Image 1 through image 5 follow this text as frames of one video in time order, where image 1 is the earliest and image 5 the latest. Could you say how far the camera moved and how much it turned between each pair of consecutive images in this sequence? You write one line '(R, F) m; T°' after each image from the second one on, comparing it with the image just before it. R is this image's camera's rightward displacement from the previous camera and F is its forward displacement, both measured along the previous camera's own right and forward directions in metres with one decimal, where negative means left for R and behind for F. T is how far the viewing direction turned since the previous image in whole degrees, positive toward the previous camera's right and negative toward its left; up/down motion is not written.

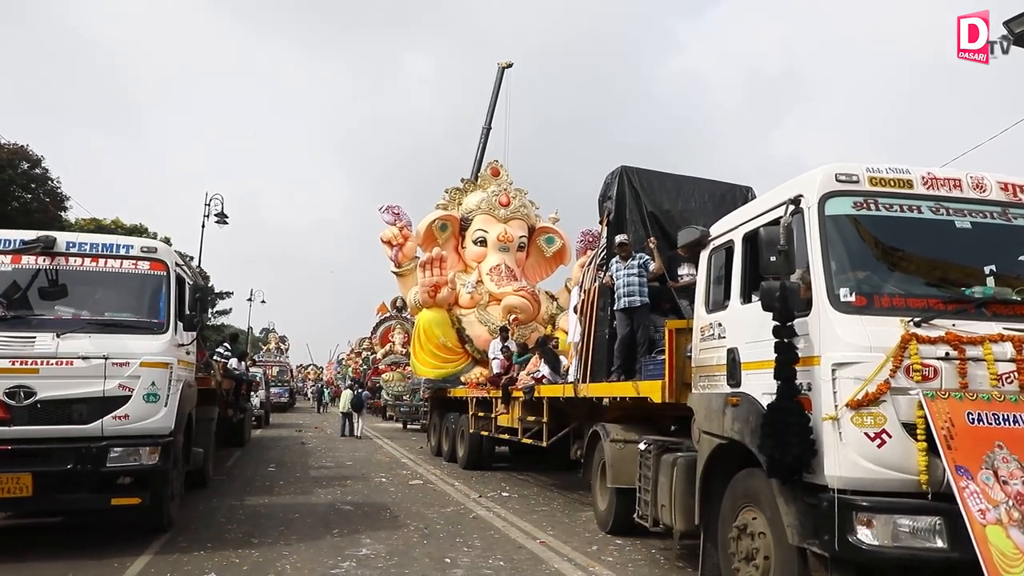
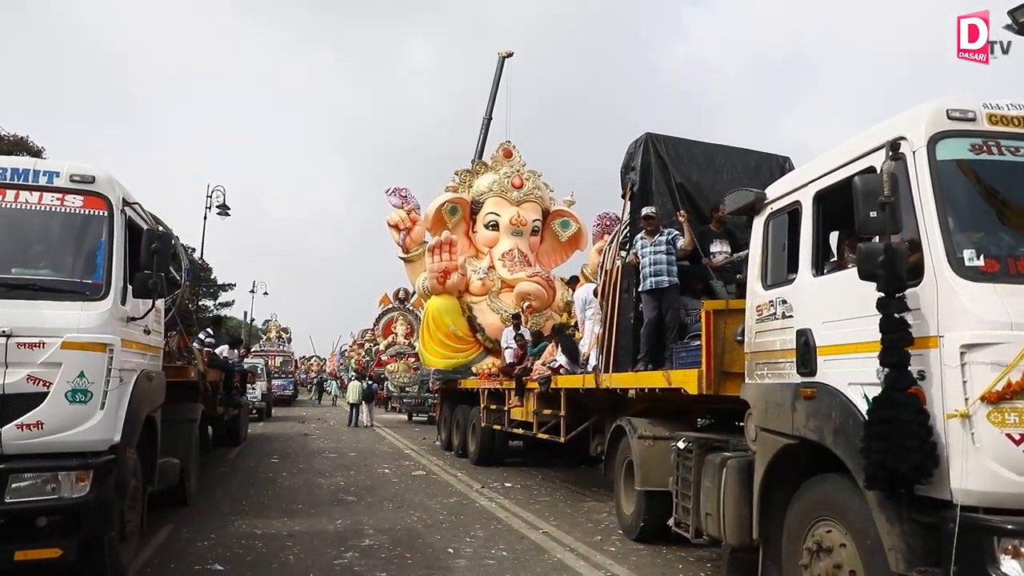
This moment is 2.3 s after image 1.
(-0.1, +0.8) m; -1°
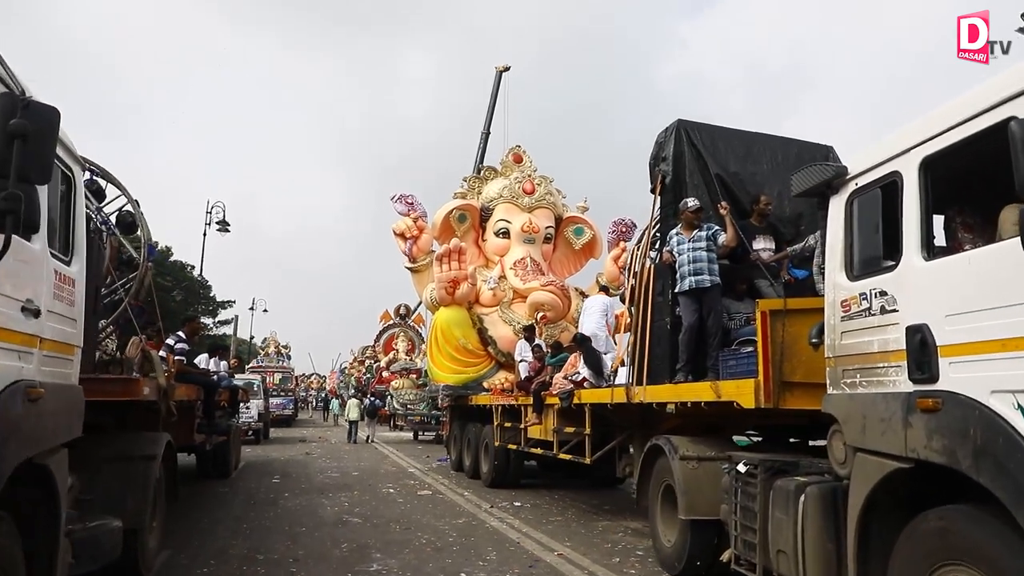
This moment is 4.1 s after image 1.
(-0.2, +0.8) m; 0°
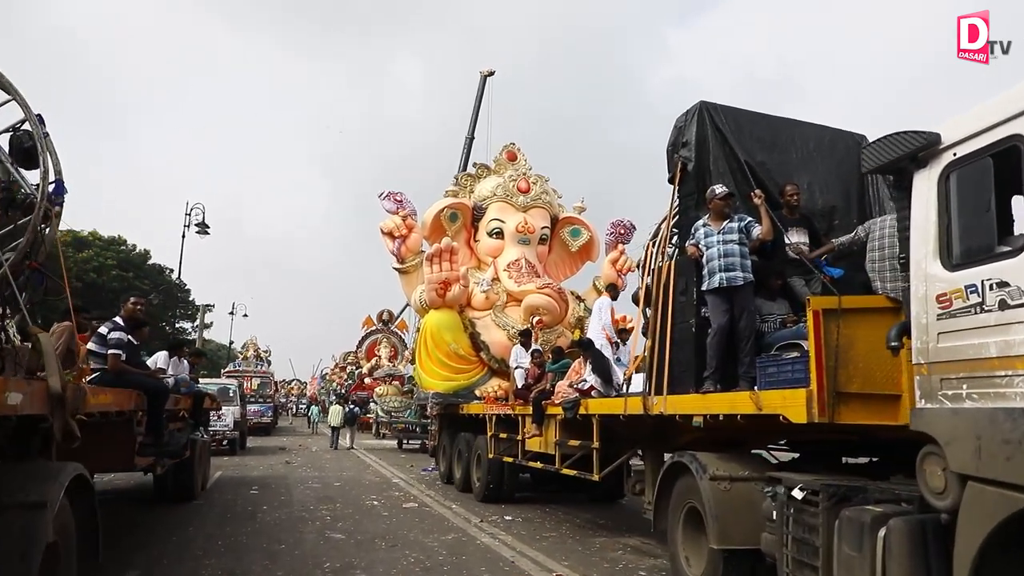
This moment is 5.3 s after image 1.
(-0.2, +0.7) m; +1°
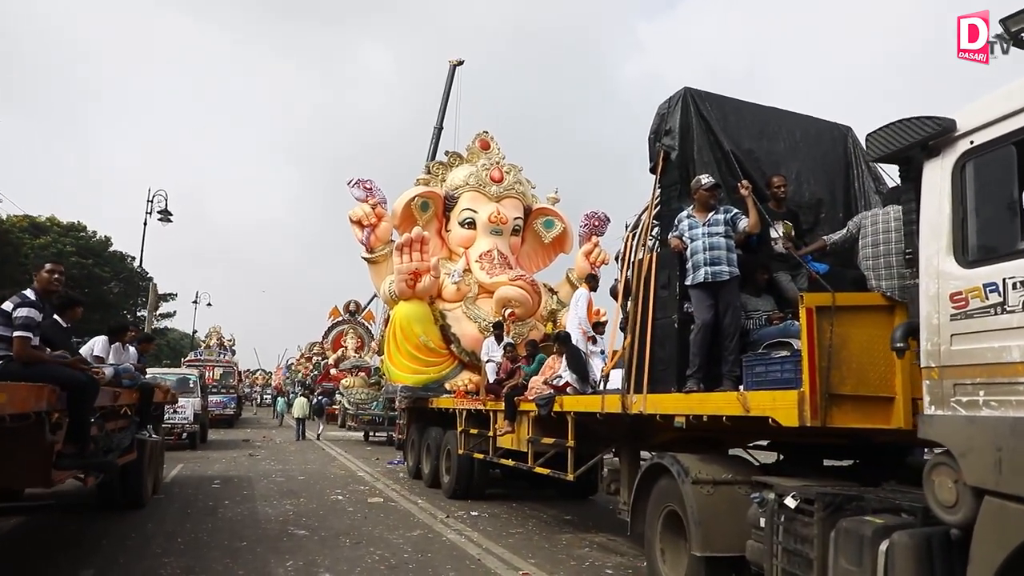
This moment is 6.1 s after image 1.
(0.0, +0.3) m; +3°
